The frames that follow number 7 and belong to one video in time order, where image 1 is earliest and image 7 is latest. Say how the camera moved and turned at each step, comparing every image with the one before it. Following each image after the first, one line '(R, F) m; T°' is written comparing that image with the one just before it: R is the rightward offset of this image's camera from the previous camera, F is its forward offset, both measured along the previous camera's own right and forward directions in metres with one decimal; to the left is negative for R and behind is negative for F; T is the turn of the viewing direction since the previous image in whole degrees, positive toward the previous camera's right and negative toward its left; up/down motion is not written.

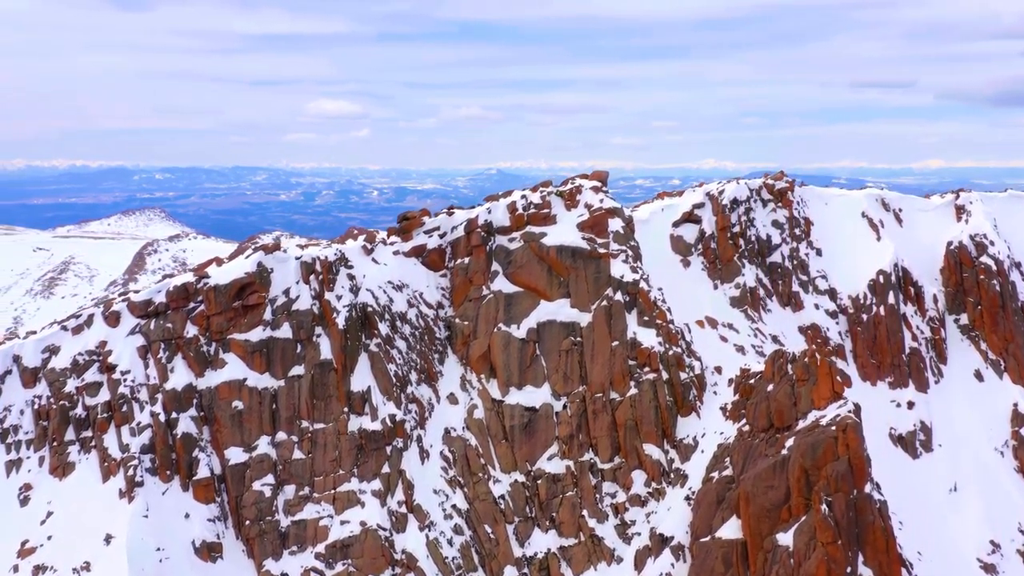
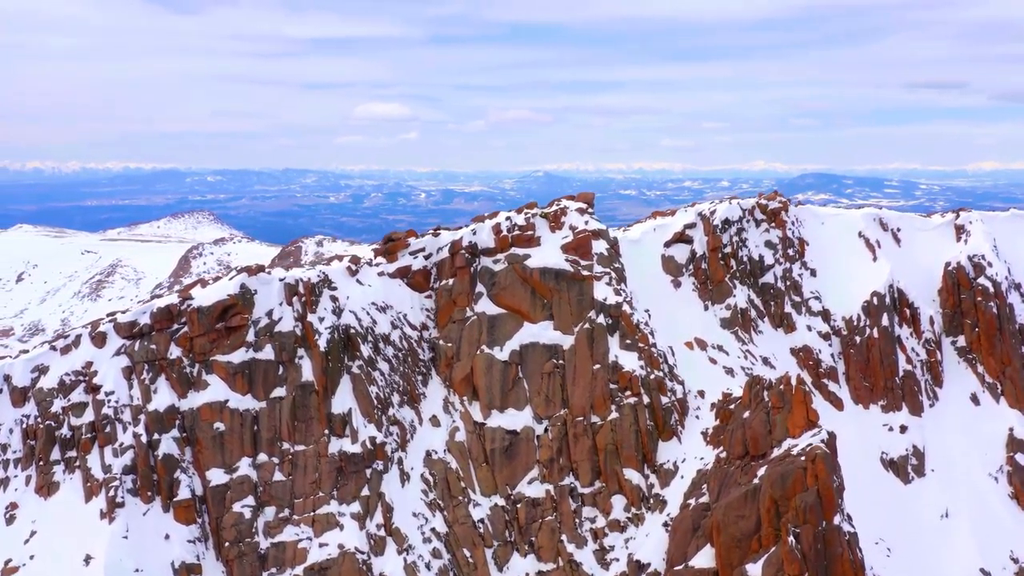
(+2.7, 0.0) m; -1°
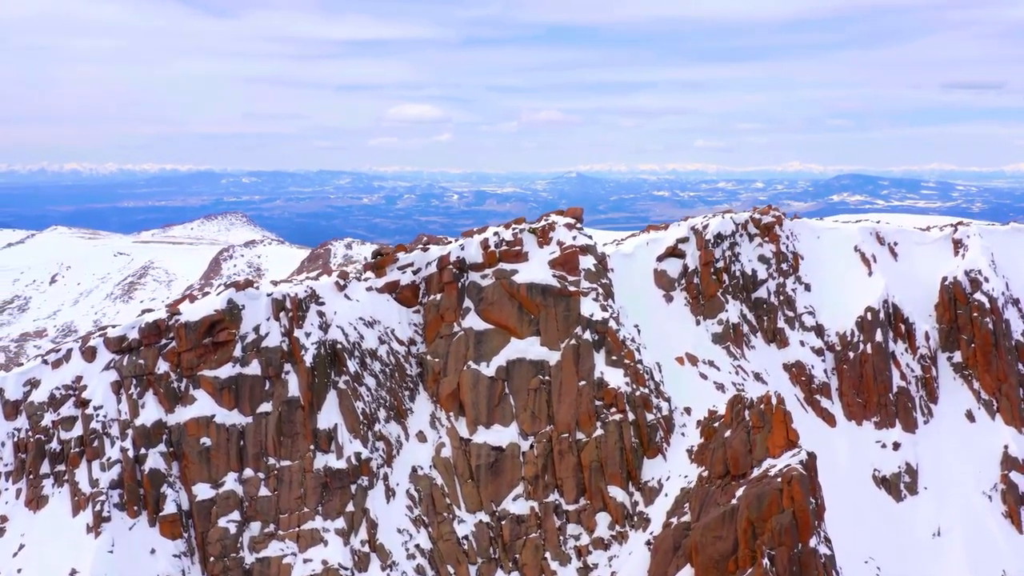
(+1.9, -0.1) m; -1°
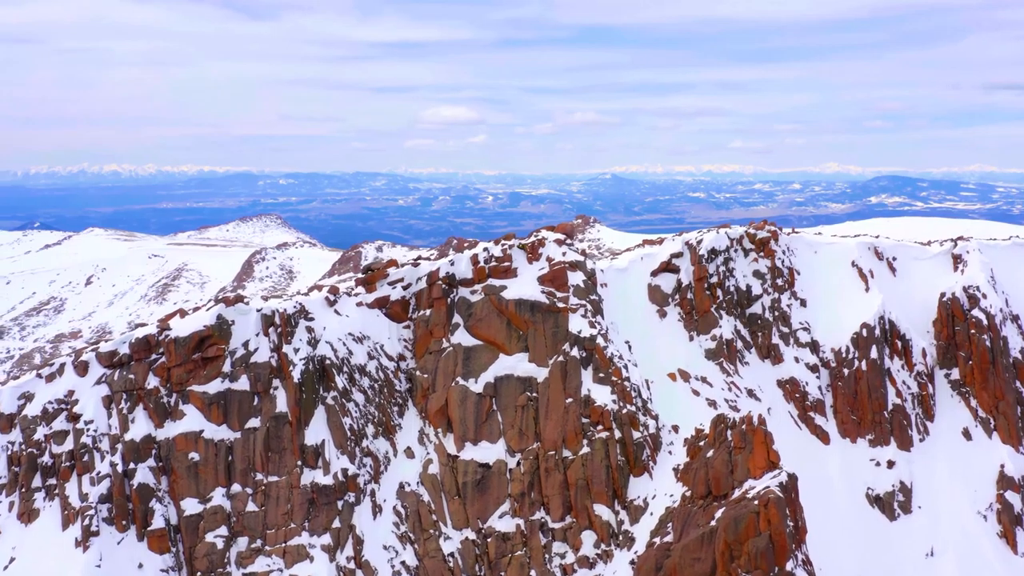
(+1.9, -0.1) m; -1°
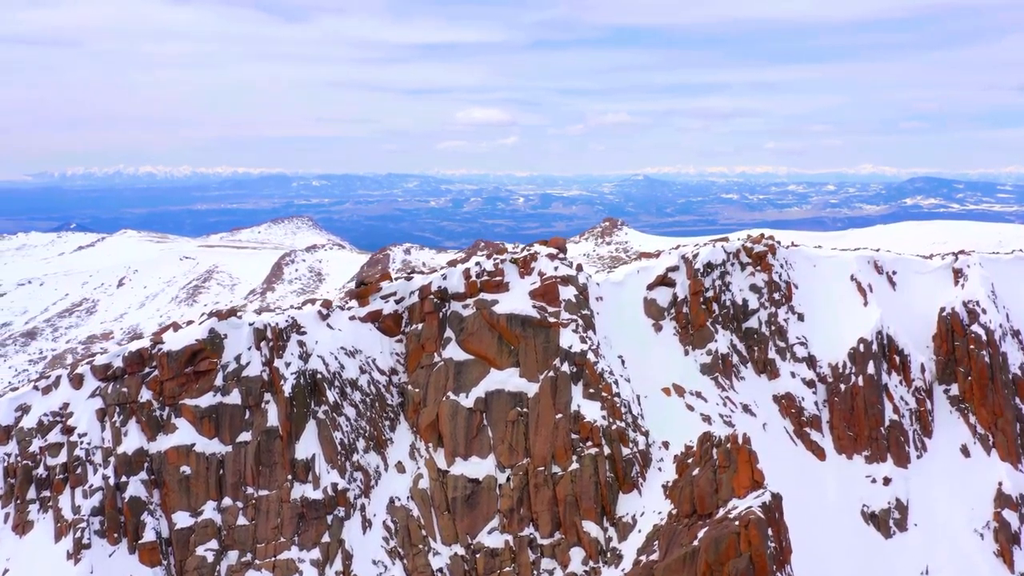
(+1.6, -0.1) m; -1°
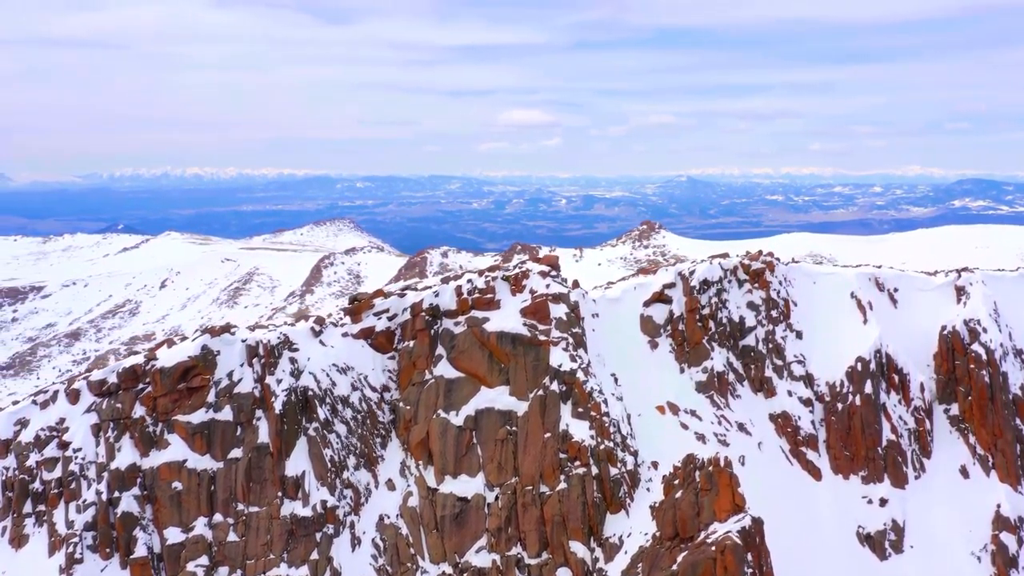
(+2.0, -0.2) m; -1°
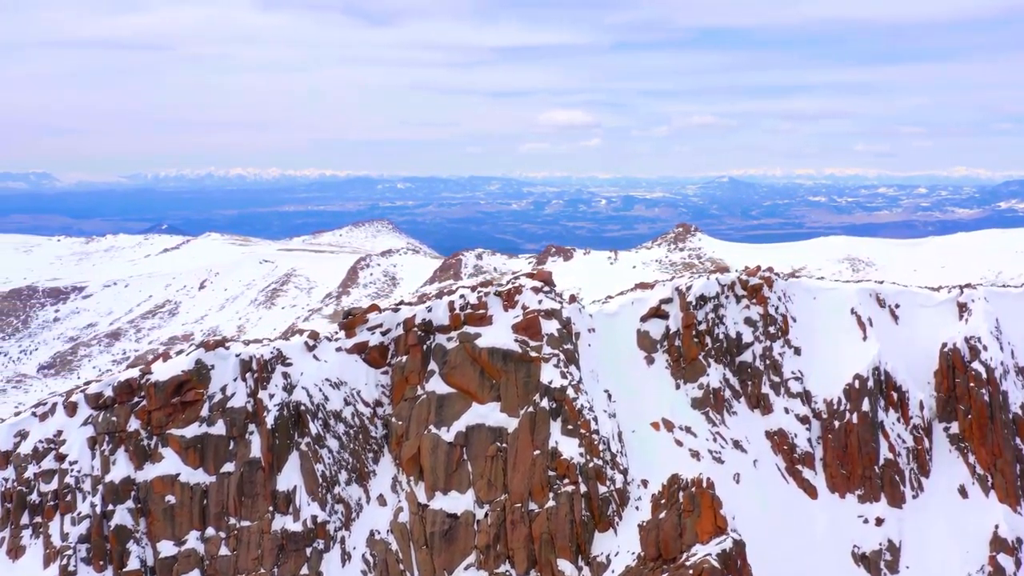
(+1.8, -0.2) m; -1°
